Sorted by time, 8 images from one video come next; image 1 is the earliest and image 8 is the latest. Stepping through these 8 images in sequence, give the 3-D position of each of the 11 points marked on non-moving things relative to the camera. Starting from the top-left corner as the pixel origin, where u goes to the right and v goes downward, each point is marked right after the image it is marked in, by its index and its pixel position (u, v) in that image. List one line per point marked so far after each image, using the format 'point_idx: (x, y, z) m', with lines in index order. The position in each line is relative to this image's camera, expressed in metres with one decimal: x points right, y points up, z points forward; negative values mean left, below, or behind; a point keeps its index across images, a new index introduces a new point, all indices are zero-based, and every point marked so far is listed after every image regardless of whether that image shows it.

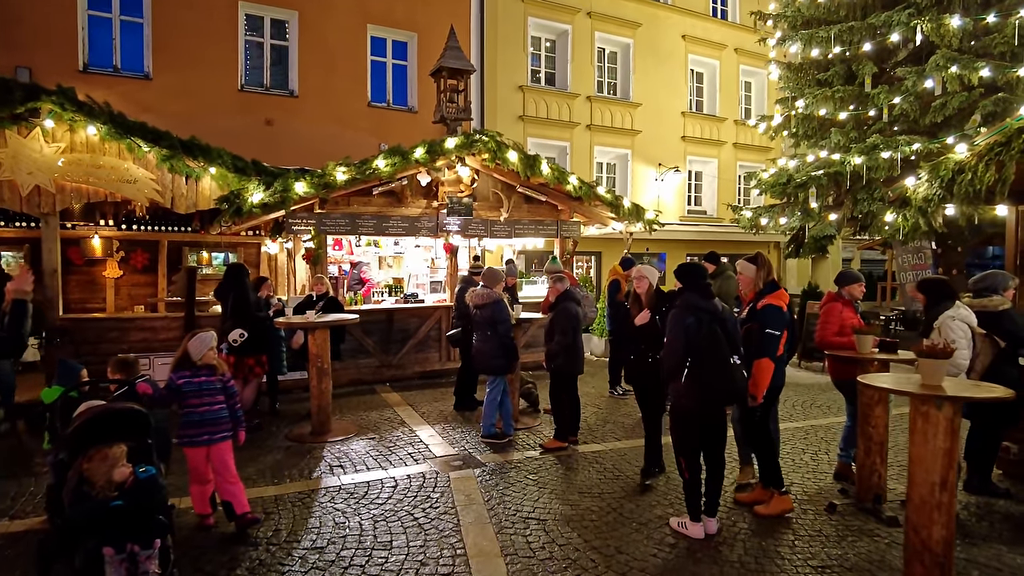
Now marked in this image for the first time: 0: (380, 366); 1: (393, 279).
0: (-2.0, -1.2, +9.8) m
1: (-2.1, +0.2, +11.6) m
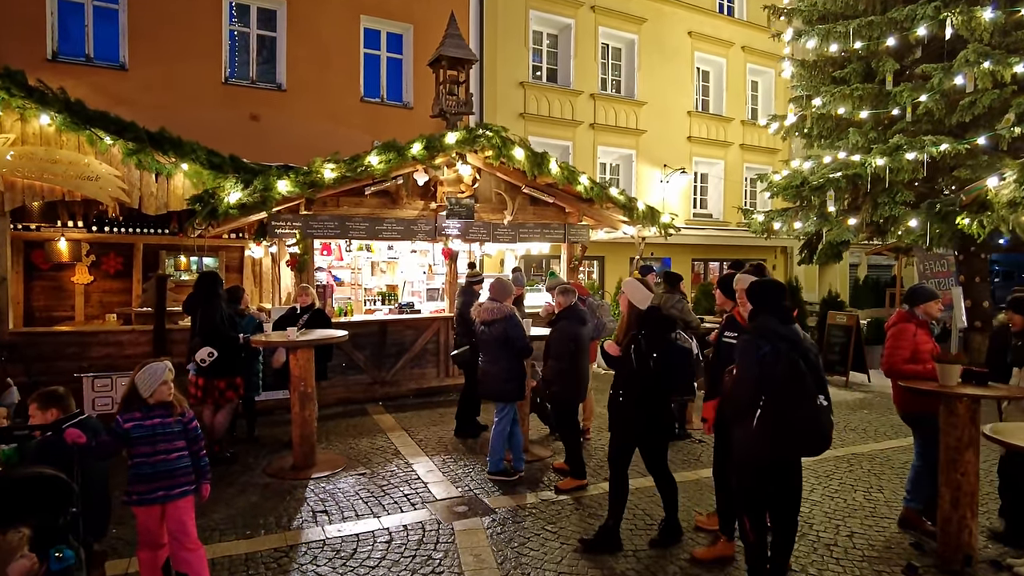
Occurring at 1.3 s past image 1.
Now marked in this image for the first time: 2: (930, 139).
0: (-1.9, -1.3, +8.9) m
1: (-2.0, 0.0, +10.7) m
2: (+7.9, +2.8, +12.3) m
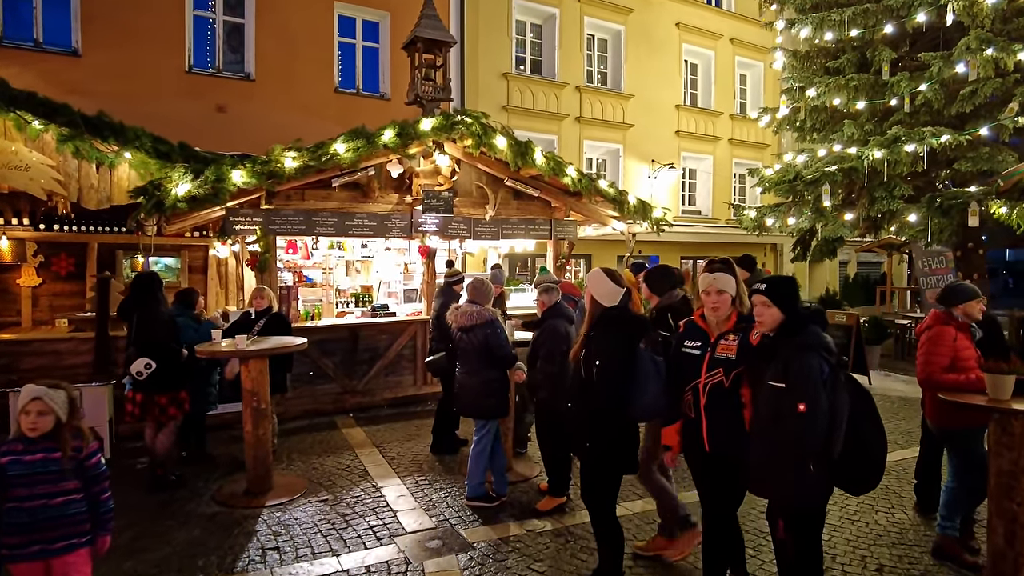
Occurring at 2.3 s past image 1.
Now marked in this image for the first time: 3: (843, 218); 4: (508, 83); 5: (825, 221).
0: (-2.1, -1.3, +8.2) m
1: (-2.3, 0.0, +10.0) m
2: (+7.5, +2.9, +11.8) m
3: (+6.9, +1.5, +13.8) m
4: (-0.1, +5.0, +16.0) m
5: (+6.5, +1.4, +13.7) m
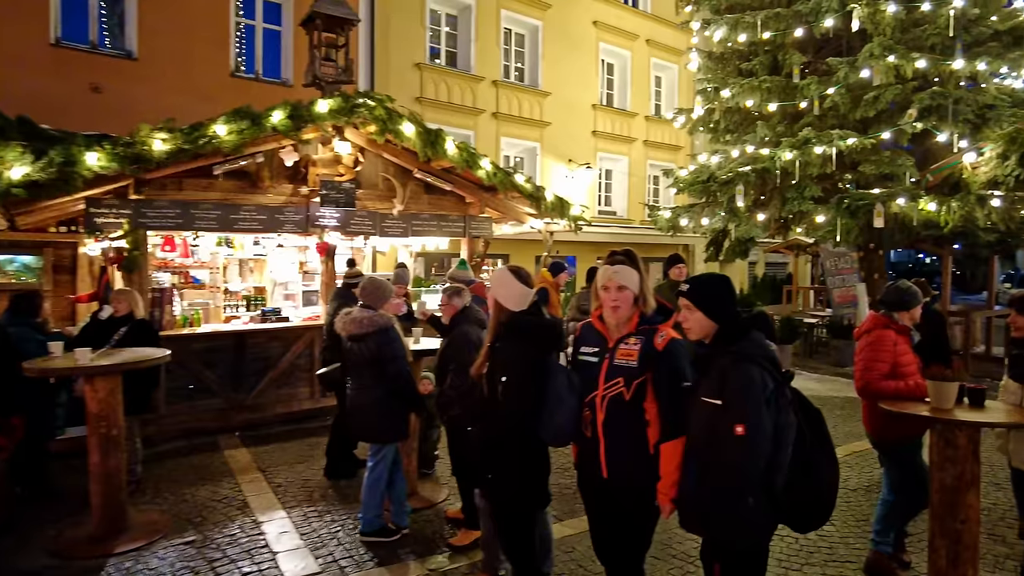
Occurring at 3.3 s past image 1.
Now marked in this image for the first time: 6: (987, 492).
0: (-3.1, -1.3, +7.2) m
1: (-3.5, 0.0, +9.0) m
2: (+6.0, +2.9, +12.0) m
3: (+5.1, +1.5, +14.0) m
4: (-2.1, +5.0, +15.3) m
5: (+4.7, +1.4, +13.8) m
6: (+3.9, -1.7, +5.4) m
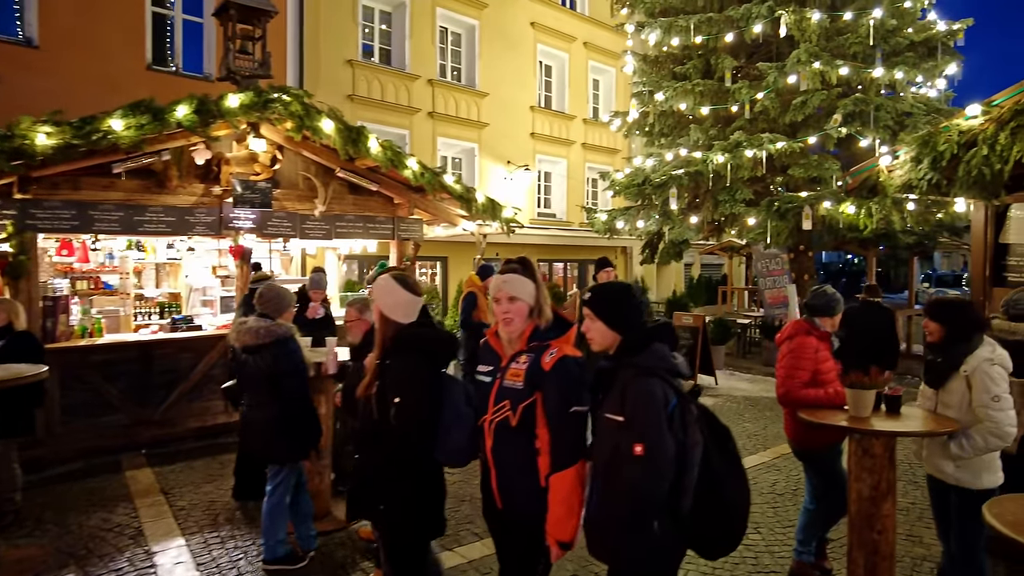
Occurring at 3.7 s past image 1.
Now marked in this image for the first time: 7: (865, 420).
0: (-3.9, -1.4, +6.7) m
1: (-4.4, -0.1, +8.5) m
2: (+4.8, +2.8, +12.3) m
3: (+3.8, +1.4, +14.1) m
4: (-3.6, +4.9, +14.8) m
5: (+3.4, +1.4, +13.9) m
6: (+3.3, -1.7, +5.5) m
7: (+1.7, -0.7, +3.2) m
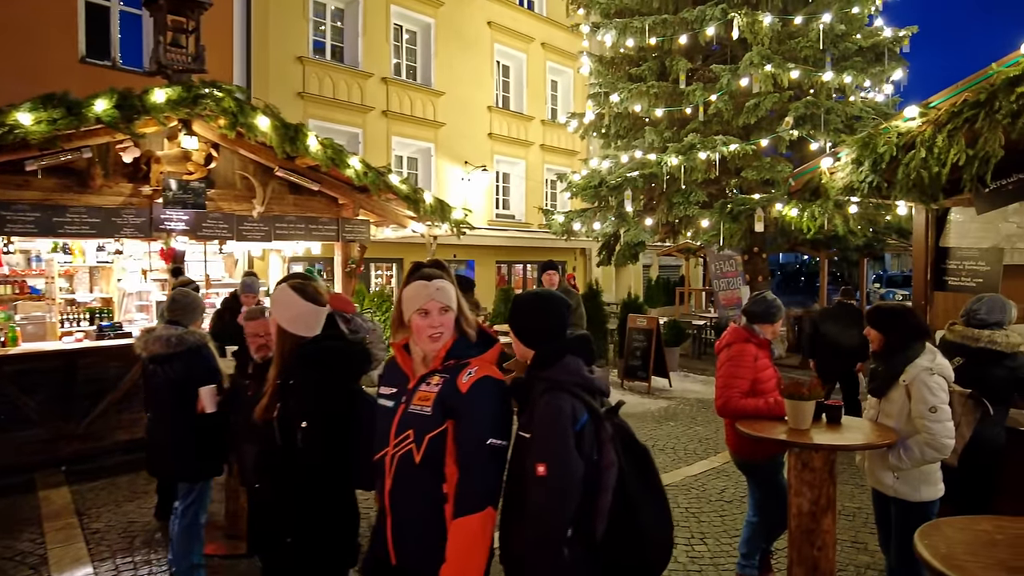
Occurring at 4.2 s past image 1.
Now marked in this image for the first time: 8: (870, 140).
0: (-4.4, -1.5, +6.3) m
1: (-5.1, -0.1, +8.0) m
2: (+3.9, +2.8, +12.3) m
3: (+2.8, +1.4, +14.1) m
4: (-4.6, +4.8, +14.4) m
5: (+2.4, +1.3, +13.9) m
6: (+2.8, -1.7, +5.5) m
7: (+1.4, -0.7, +3.1) m
8: (+2.5, +1.0, +4.5) m
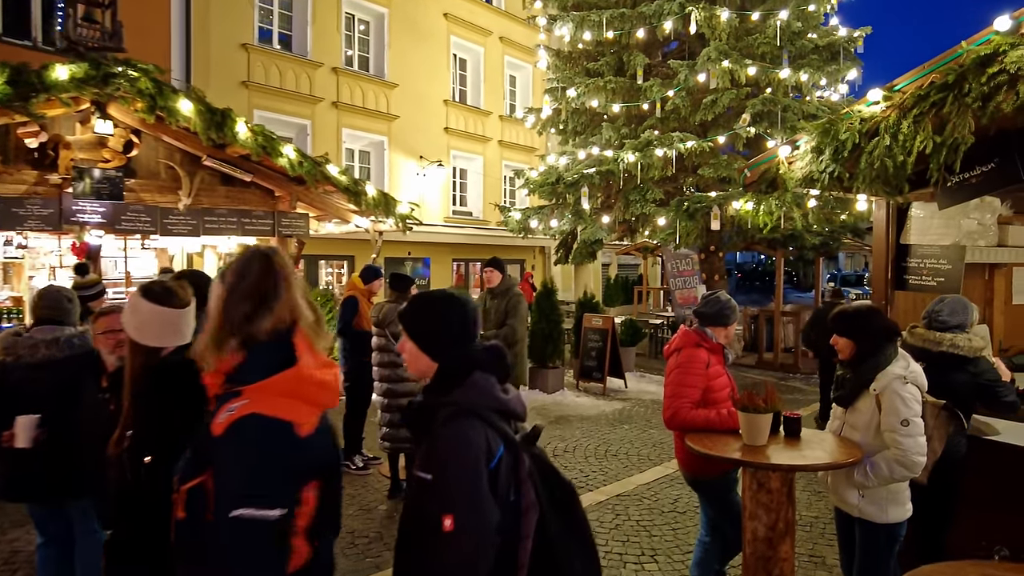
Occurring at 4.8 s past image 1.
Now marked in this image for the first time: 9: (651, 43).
0: (-4.9, -1.4, +5.6) m
1: (-5.6, -0.1, +7.3) m
2: (+3.1, +2.8, +12.1) m
3: (+1.9, +1.4, +13.8) m
4: (-5.5, +4.9, +13.7) m
5: (+1.5, +1.3, +13.6) m
6: (+2.3, -1.7, +5.2) m
7: (+1.1, -0.7, +2.8) m
8: (+2.1, +1.0, +4.3) m
9: (+2.9, +5.1, +13.8) m
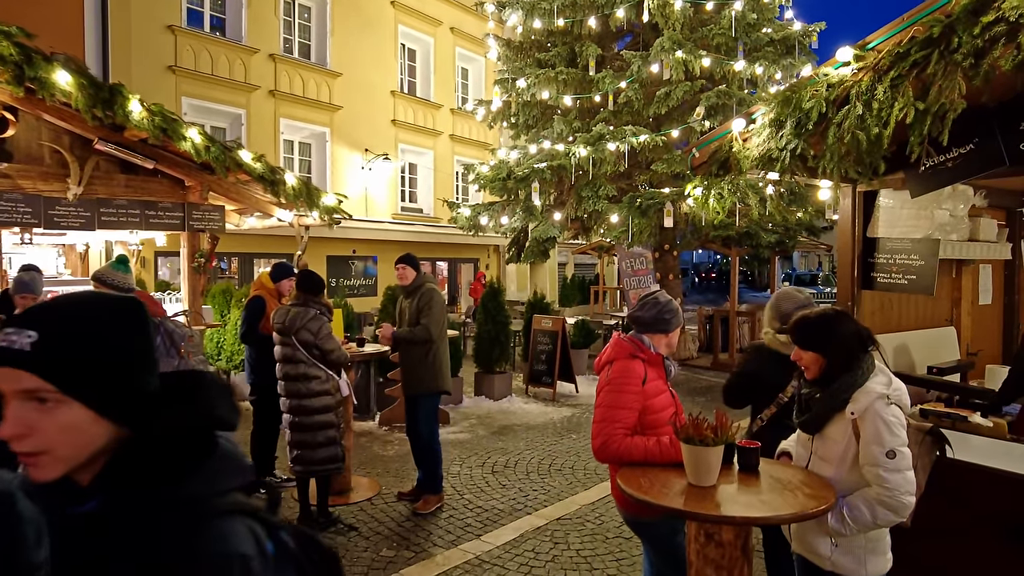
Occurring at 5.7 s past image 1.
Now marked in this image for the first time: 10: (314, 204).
0: (-5.5, -1.5, +4.7) m
1: (-6.3, -0.1, +6.3) m
2: (+2.1, +2.8, +11.6) m
3: (+0.8, +1.4, +13.3) m
4: (-6.5, +4.9, +12.7) m
5: (+0.5, +1.4, +13.0) m
6: (+1.8, -1.7, +4.7) m
7: (+0.7, -0.7, +2.2) m
8: (+1.6, +1.0, +3.7) m
9: (+1.9, +5.2, +13.3) m
10: (-2.2, +0.9, +7.4) m
